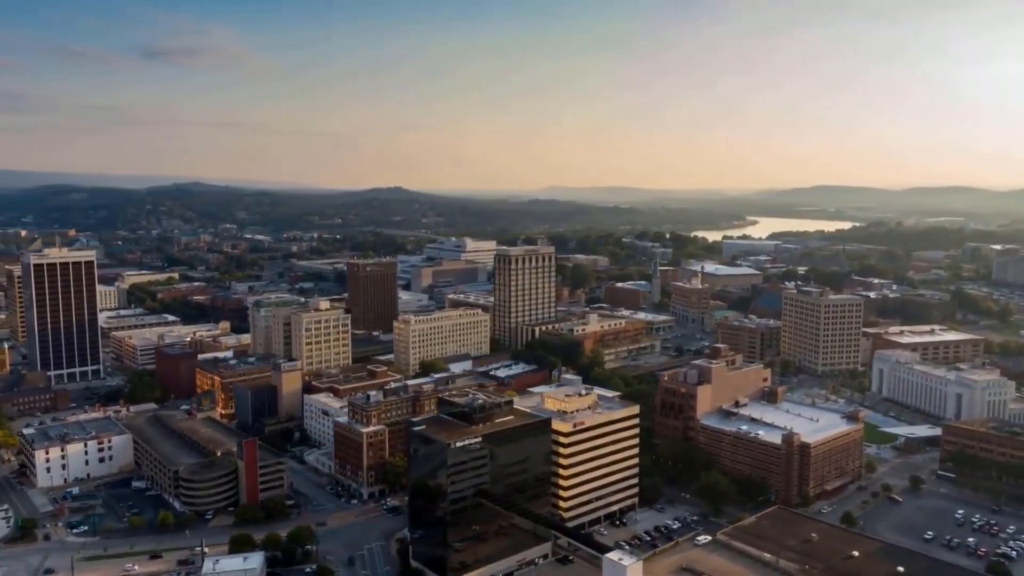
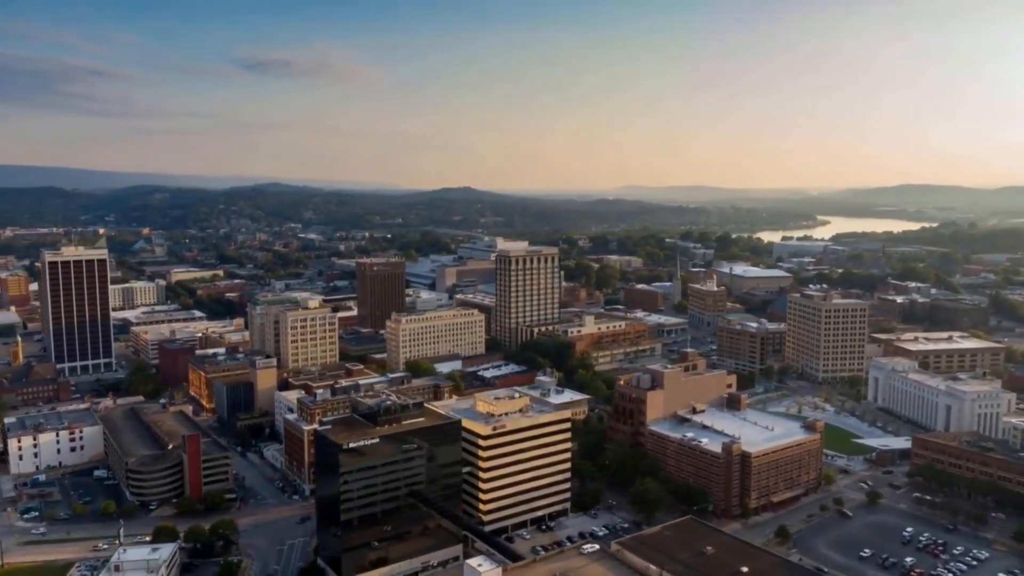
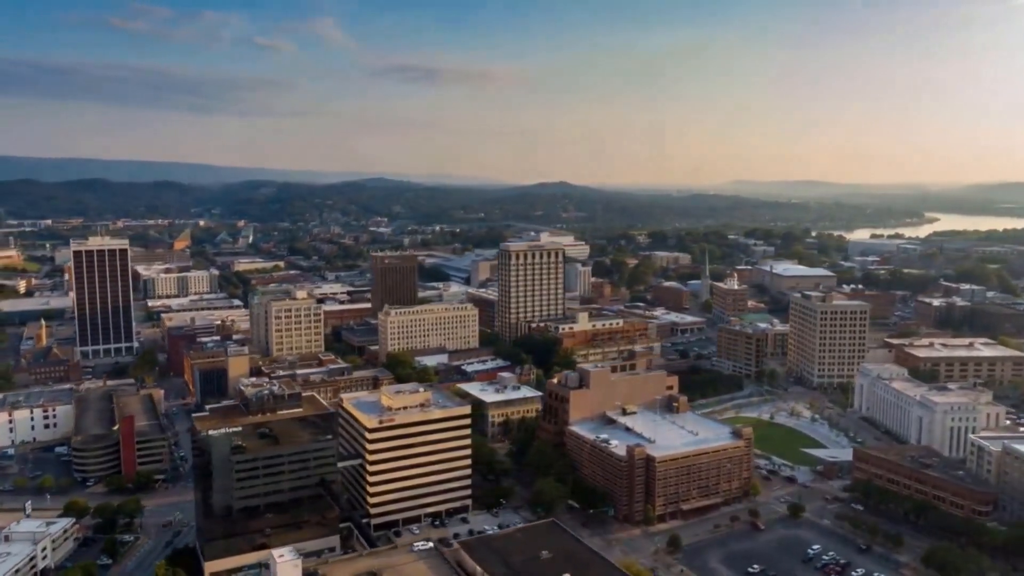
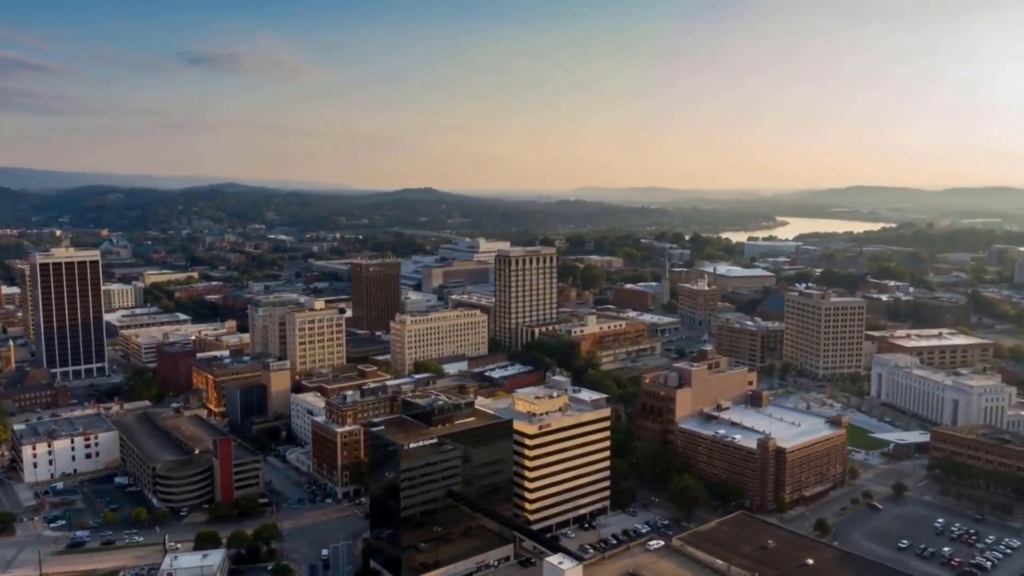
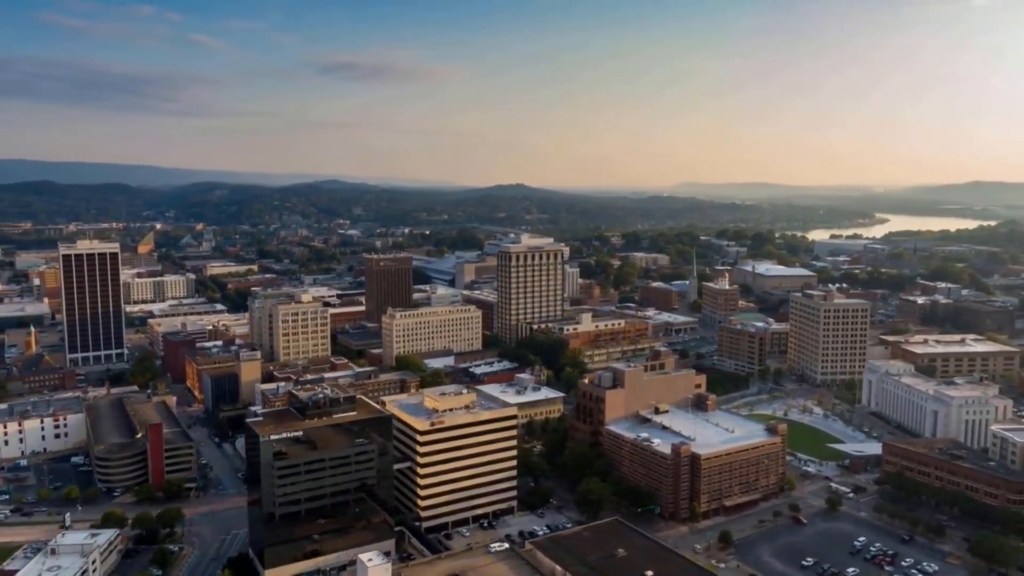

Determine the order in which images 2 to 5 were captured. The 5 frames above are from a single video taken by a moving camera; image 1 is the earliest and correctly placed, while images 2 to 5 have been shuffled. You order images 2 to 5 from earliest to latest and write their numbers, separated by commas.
4, 2, 5, 3
